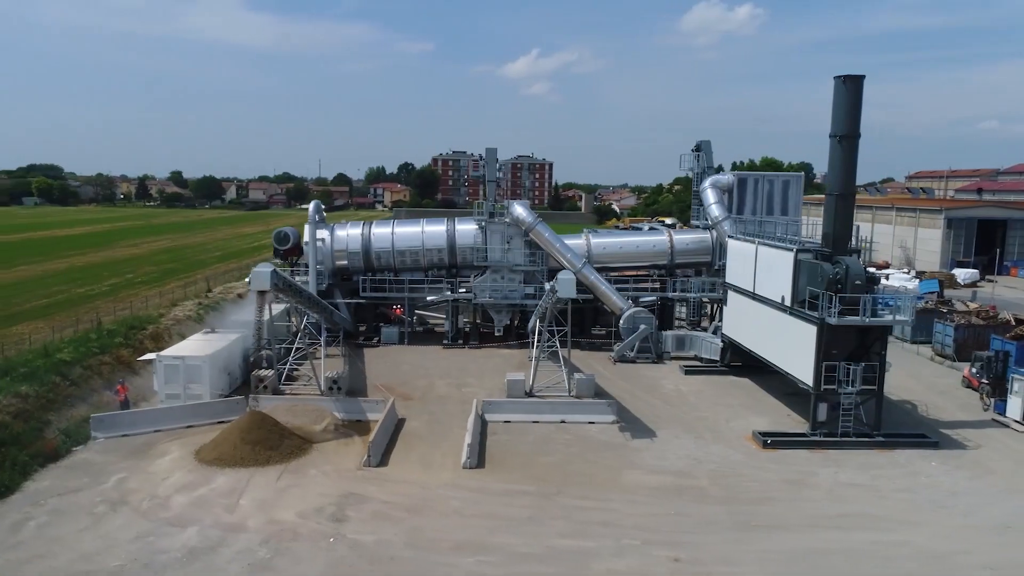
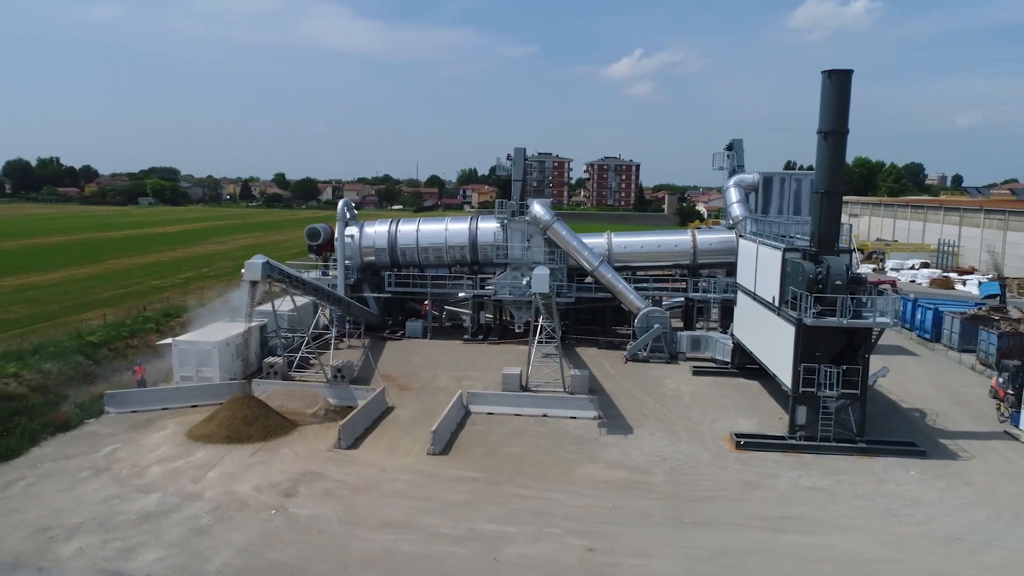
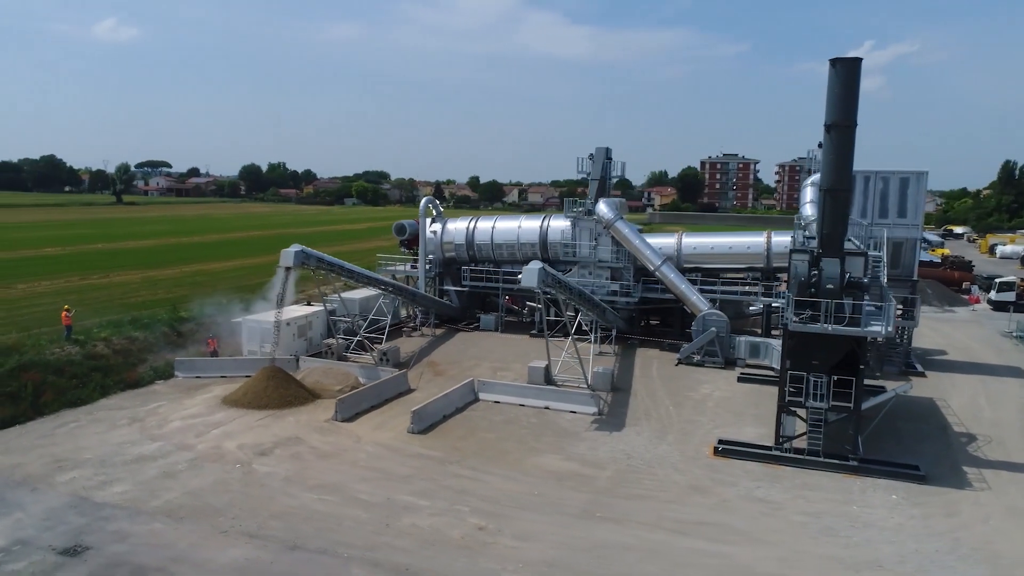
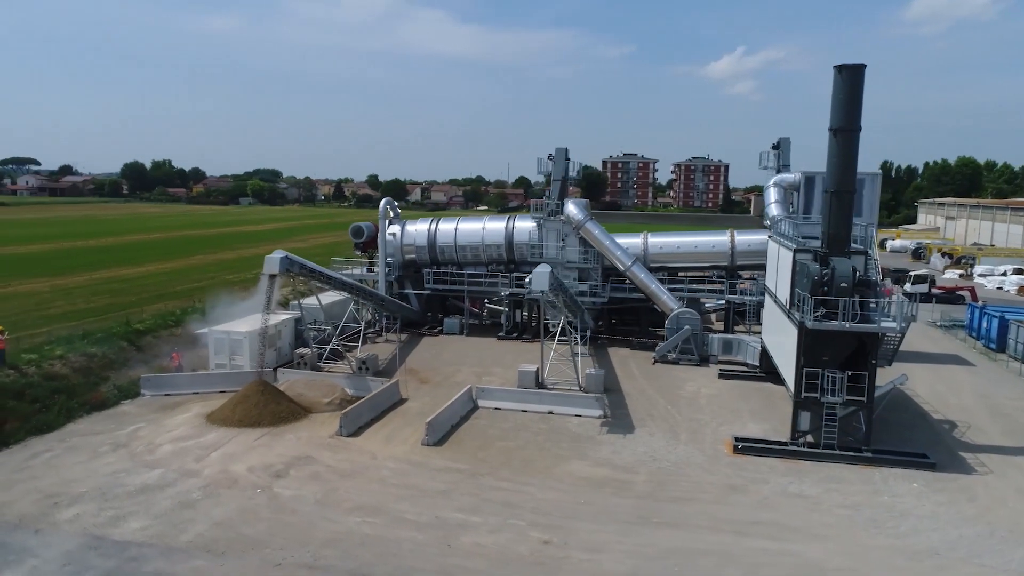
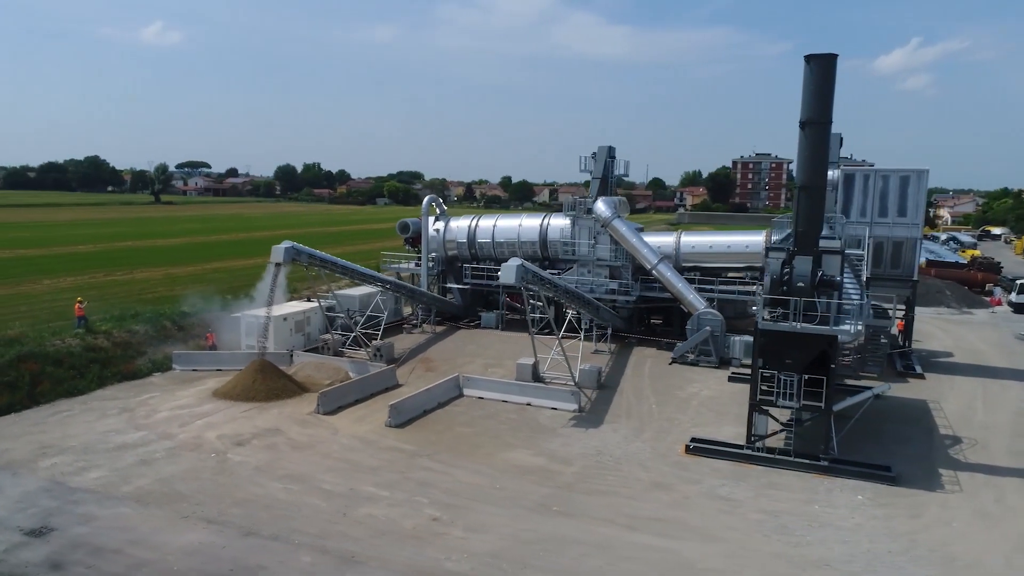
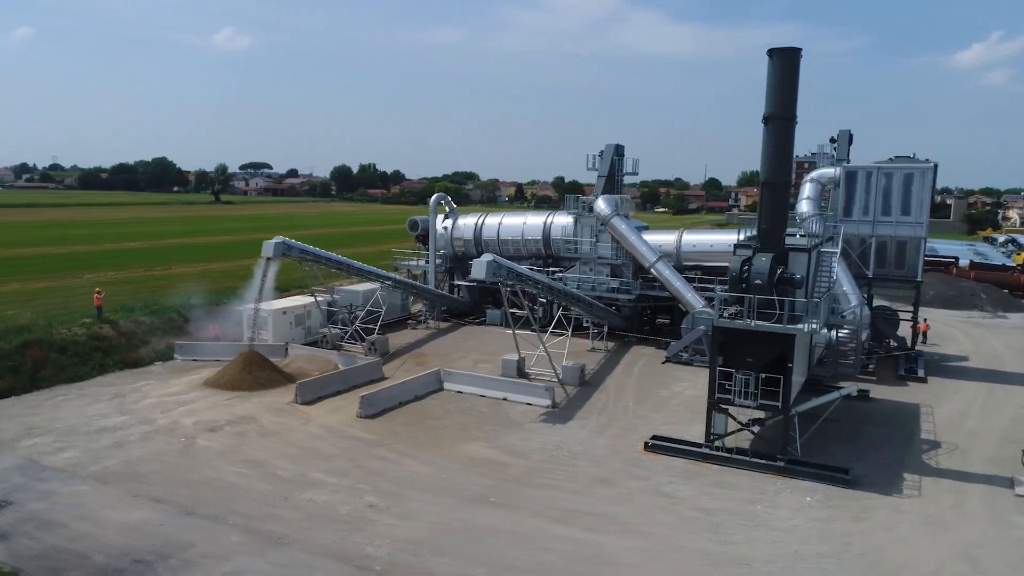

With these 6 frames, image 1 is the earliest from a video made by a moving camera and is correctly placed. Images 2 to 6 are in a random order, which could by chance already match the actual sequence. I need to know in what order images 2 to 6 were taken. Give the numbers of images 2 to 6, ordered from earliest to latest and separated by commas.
2, 4, 3, 5, 6
